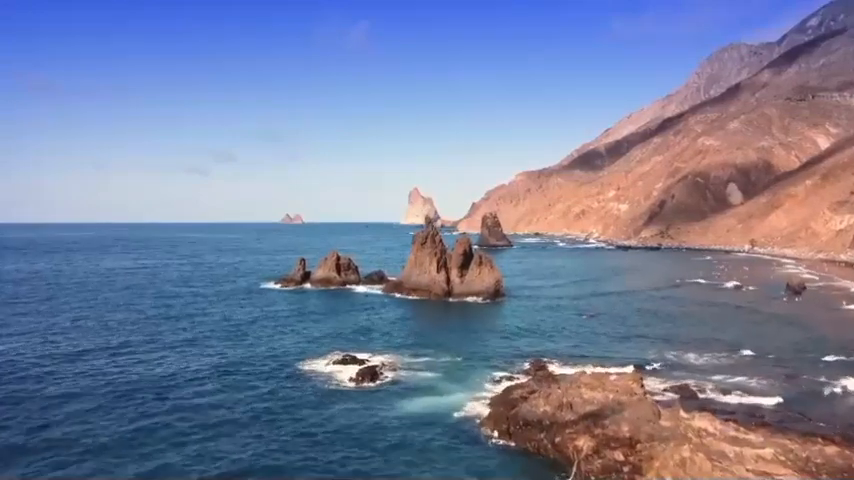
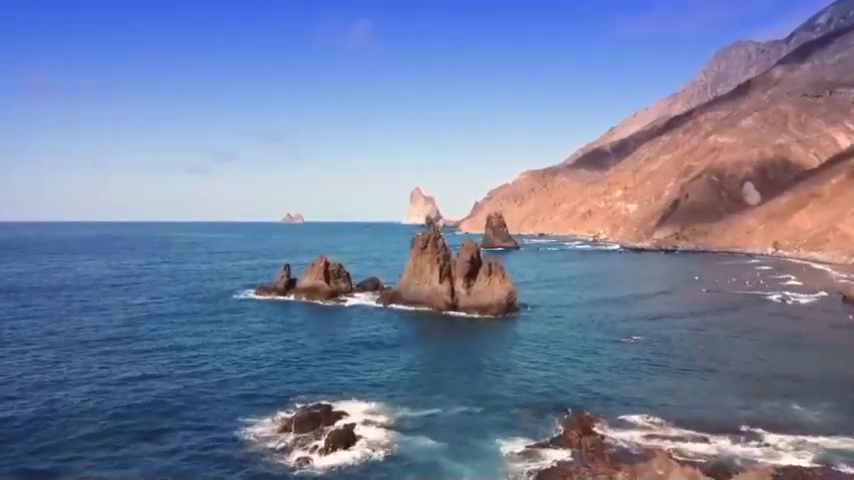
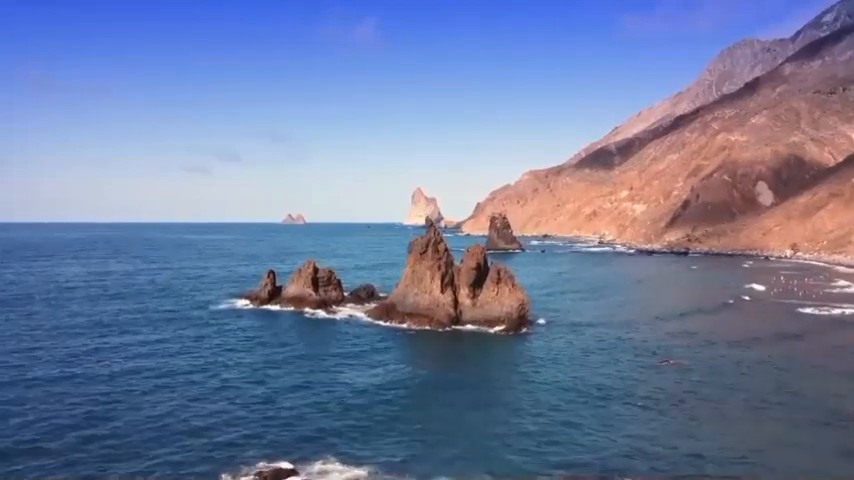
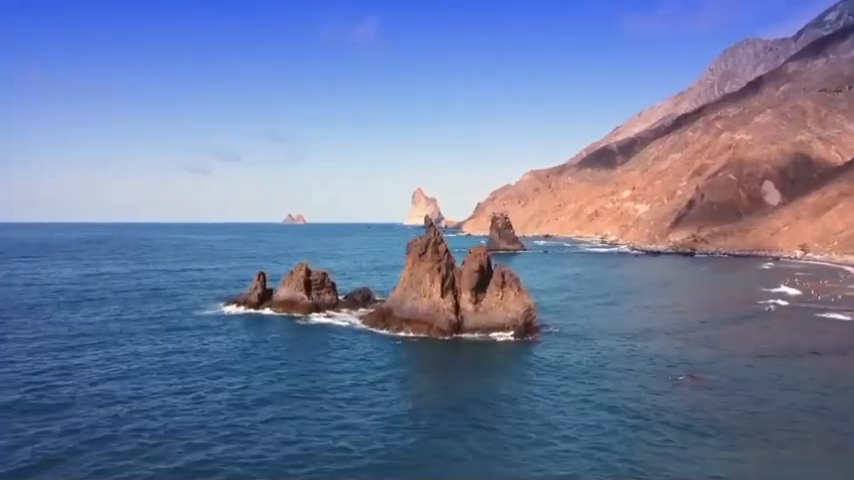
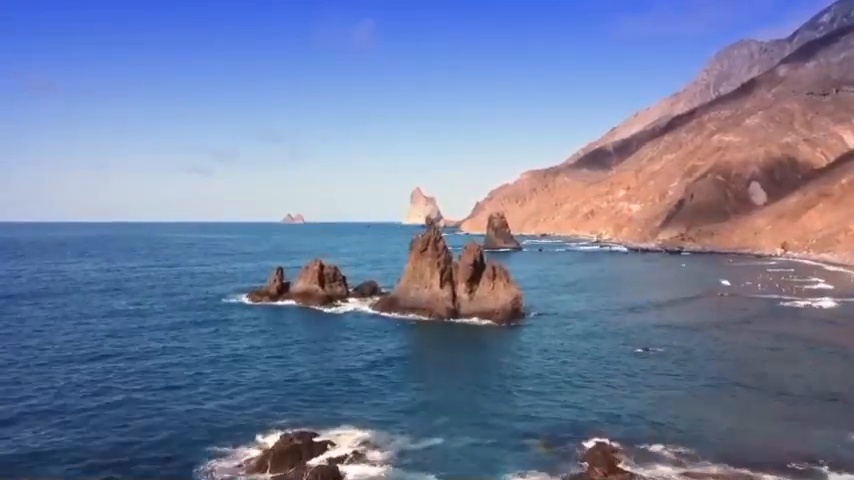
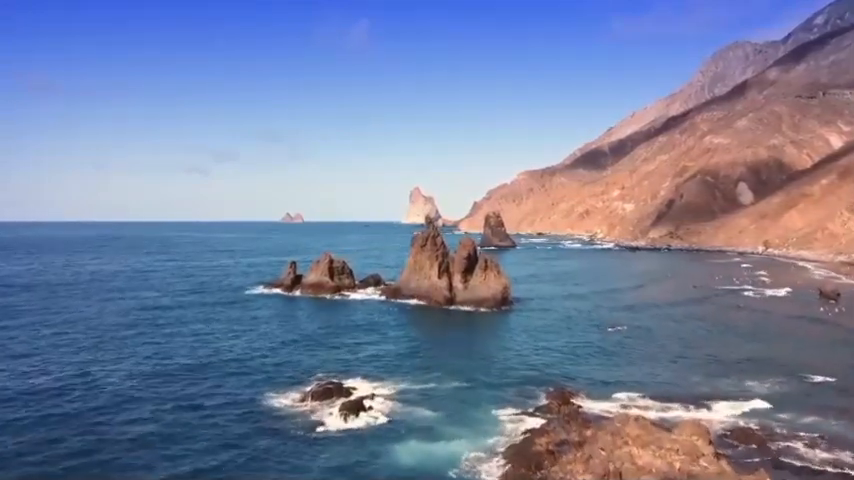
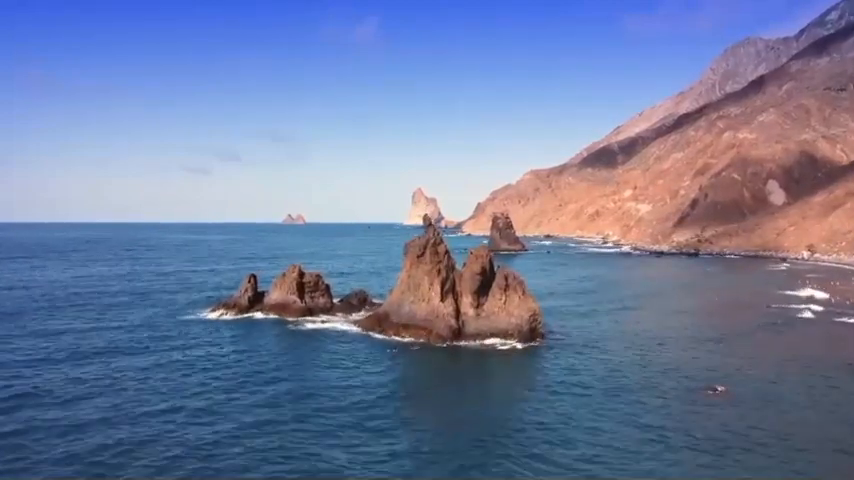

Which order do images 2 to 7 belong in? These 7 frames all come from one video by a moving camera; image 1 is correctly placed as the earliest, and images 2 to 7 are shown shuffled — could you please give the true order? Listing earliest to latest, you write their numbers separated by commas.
6, 2, 5, 3, 4, 7
